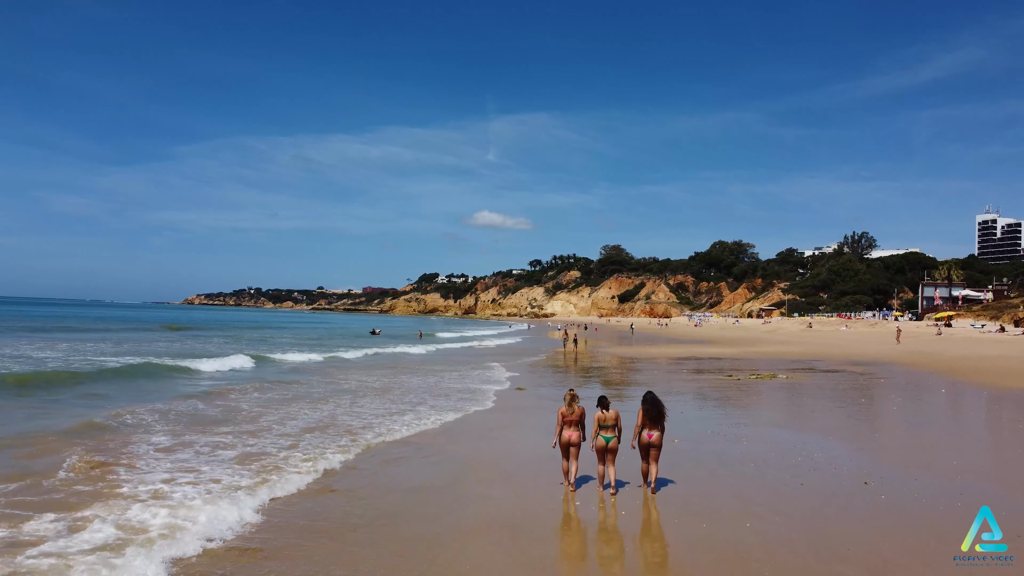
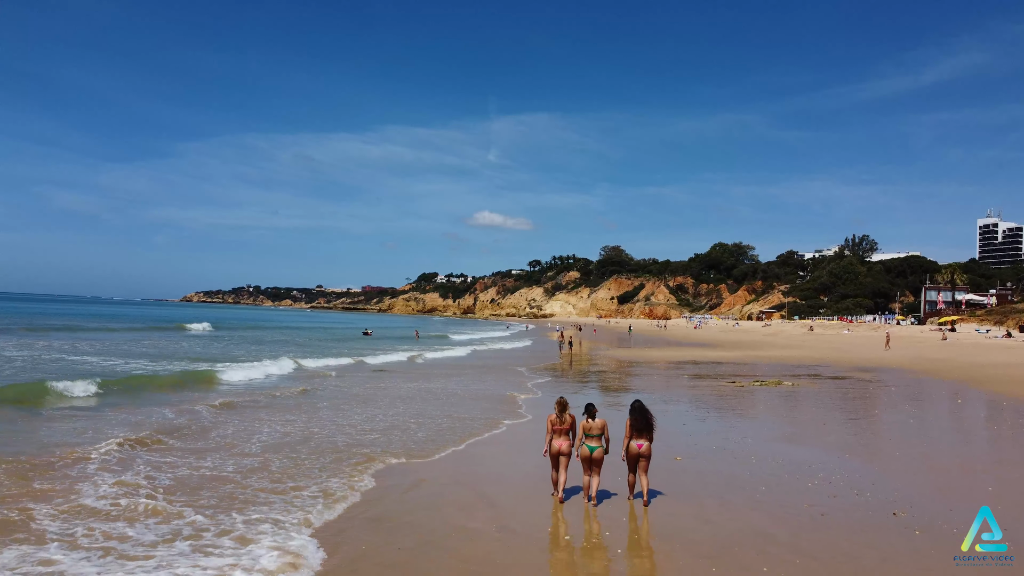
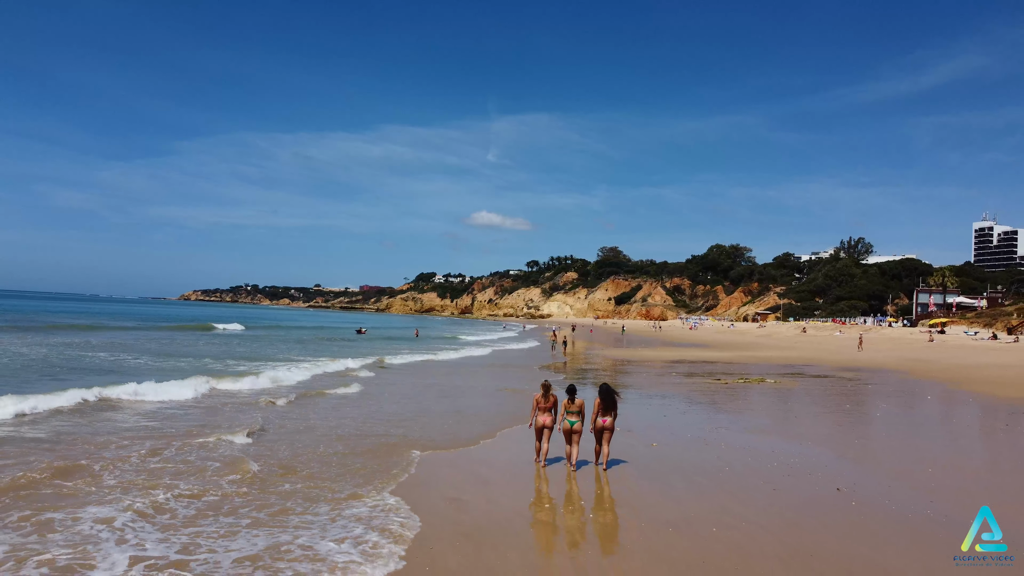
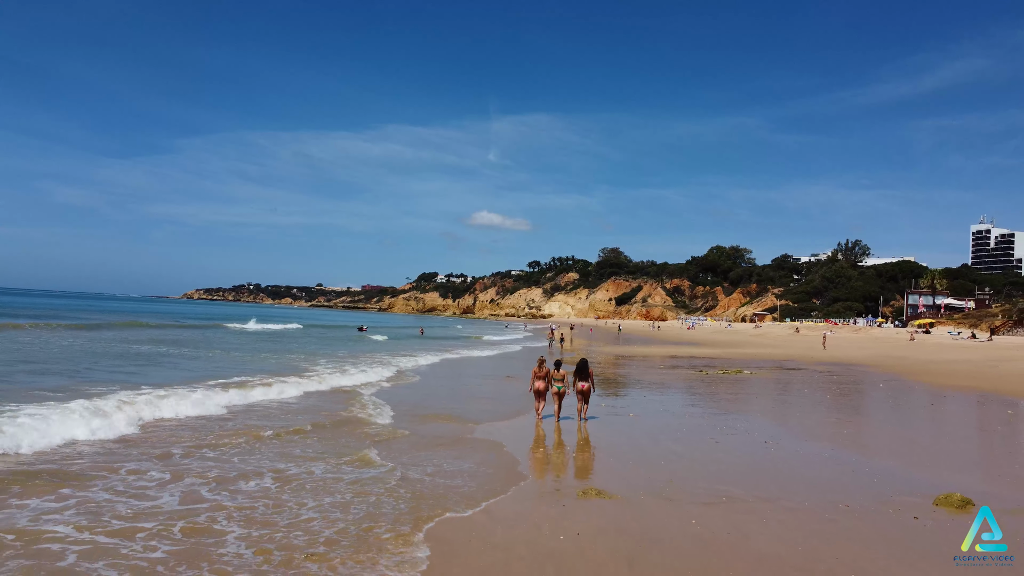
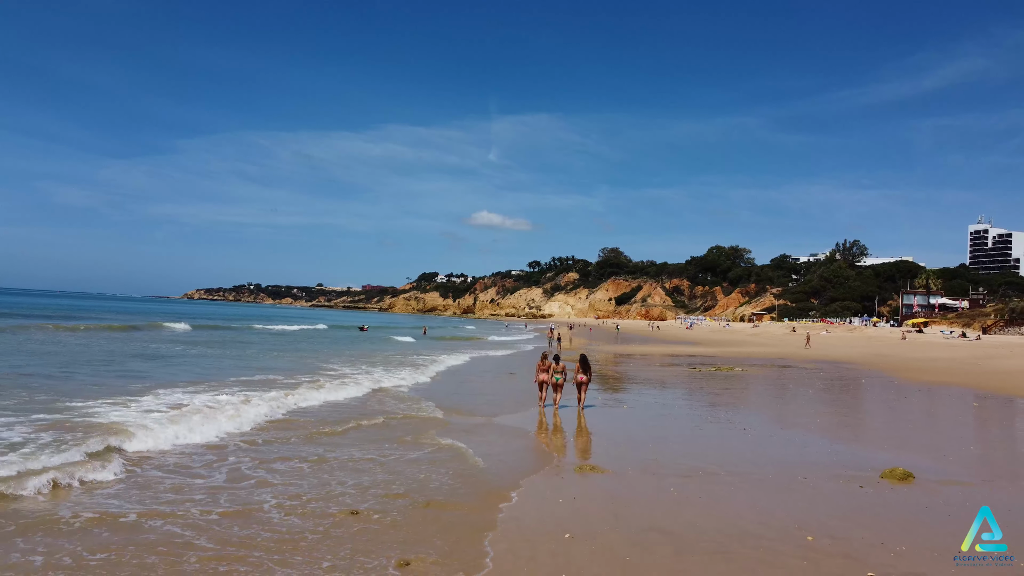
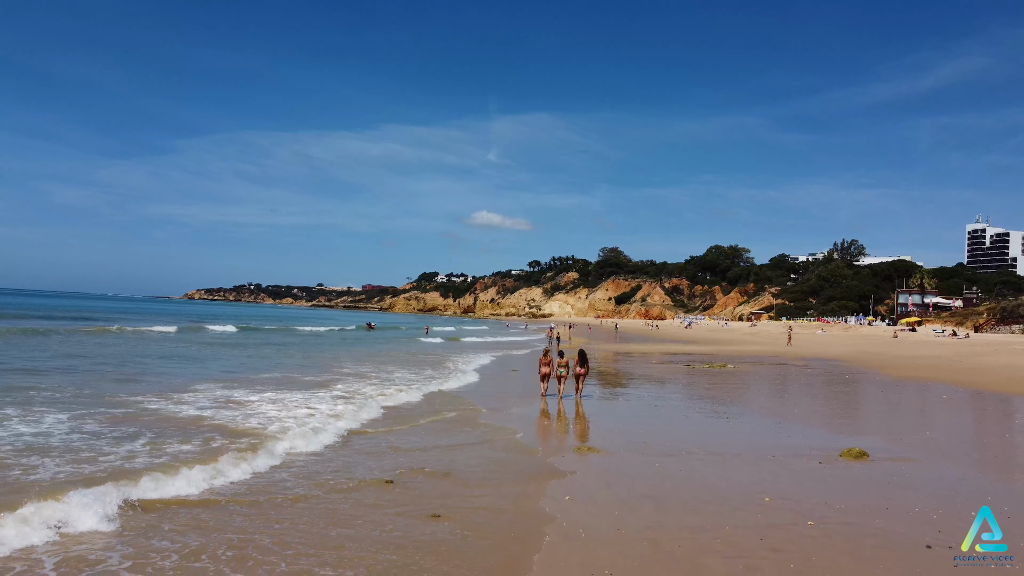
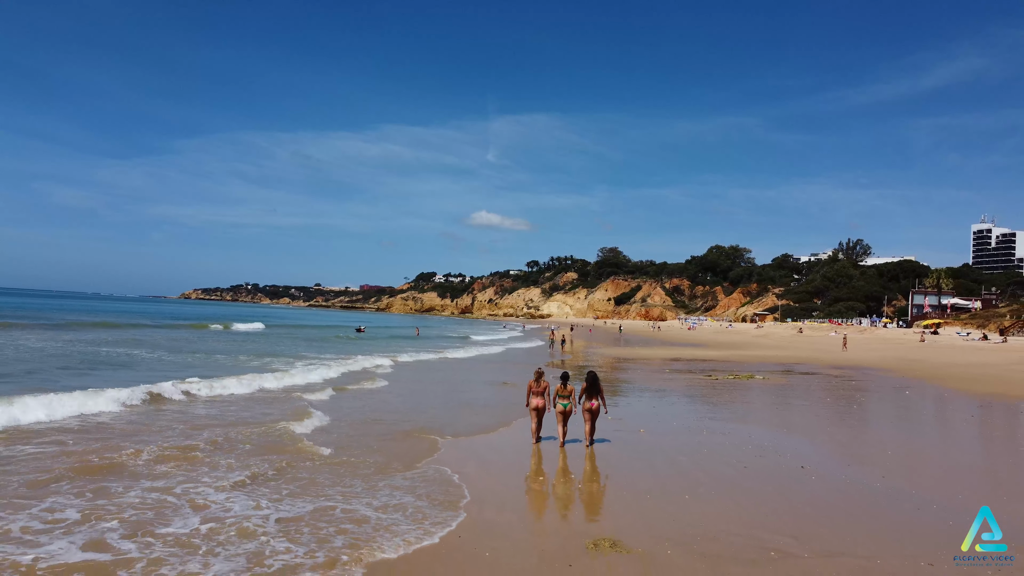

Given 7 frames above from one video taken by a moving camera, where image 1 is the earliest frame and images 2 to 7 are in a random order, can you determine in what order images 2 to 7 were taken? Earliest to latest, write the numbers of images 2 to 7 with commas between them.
2, 3, 7, 4, 5, 6
